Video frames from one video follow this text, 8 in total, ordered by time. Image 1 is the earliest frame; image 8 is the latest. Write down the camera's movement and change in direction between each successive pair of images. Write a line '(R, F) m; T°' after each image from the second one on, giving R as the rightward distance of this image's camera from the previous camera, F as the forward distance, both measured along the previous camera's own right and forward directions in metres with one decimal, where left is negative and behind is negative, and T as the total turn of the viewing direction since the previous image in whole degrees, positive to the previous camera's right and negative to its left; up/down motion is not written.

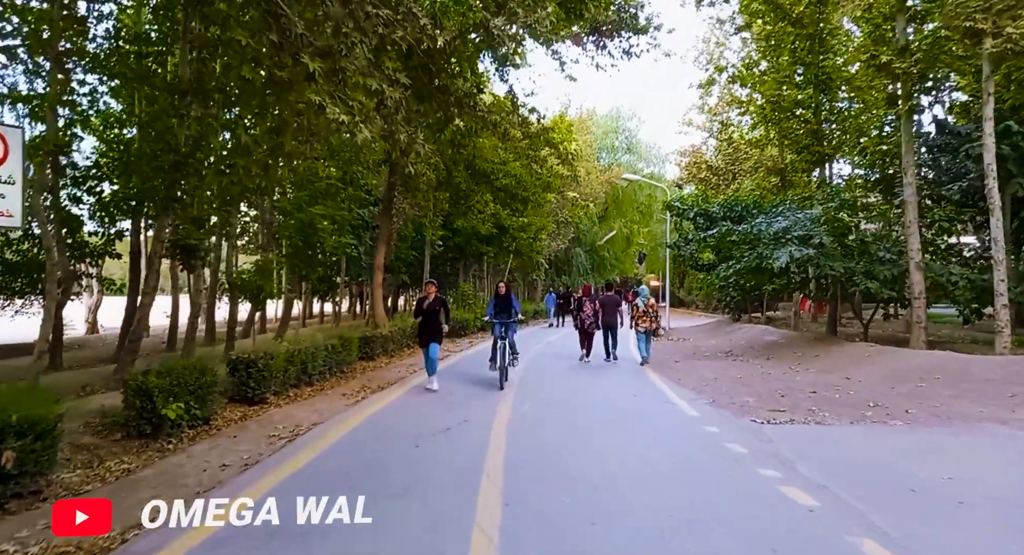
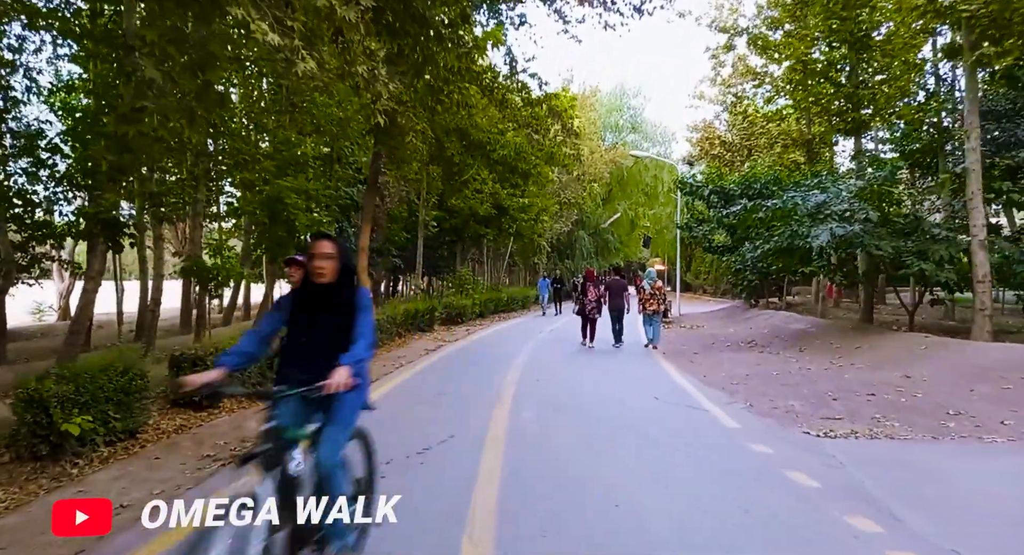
(+0.1, +1.7) m; 0°
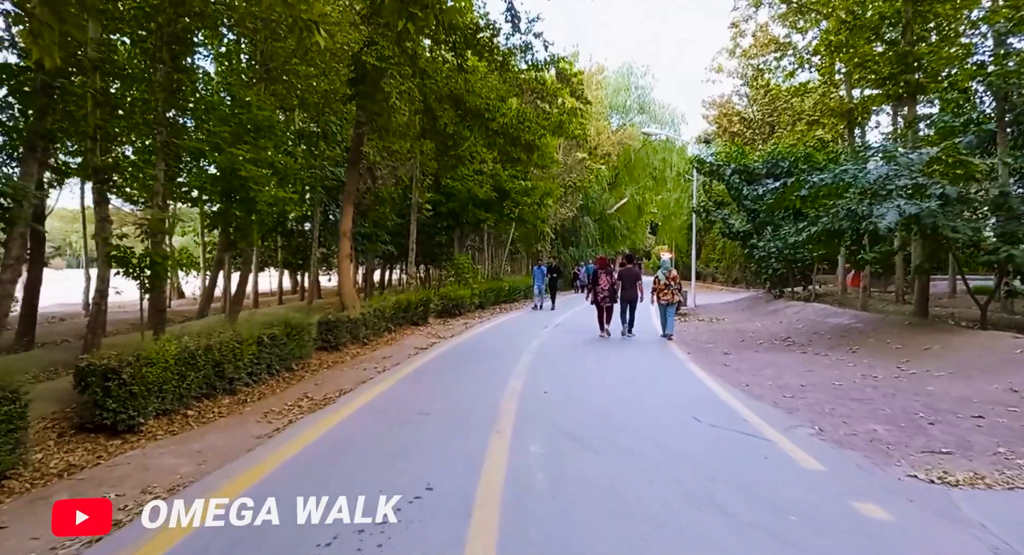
(0.0, +1.9) m; 0°
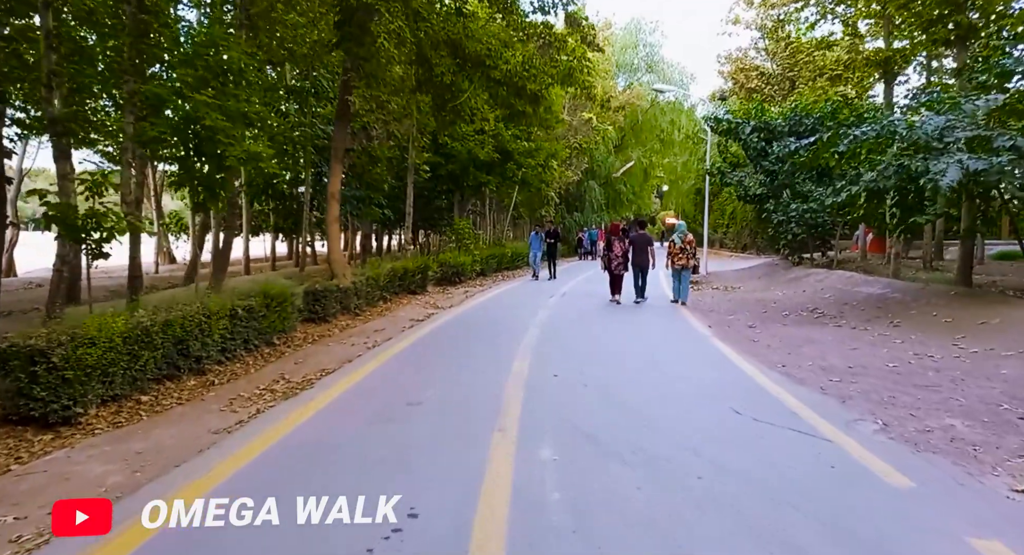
(0.0, +1.1) m; 0°
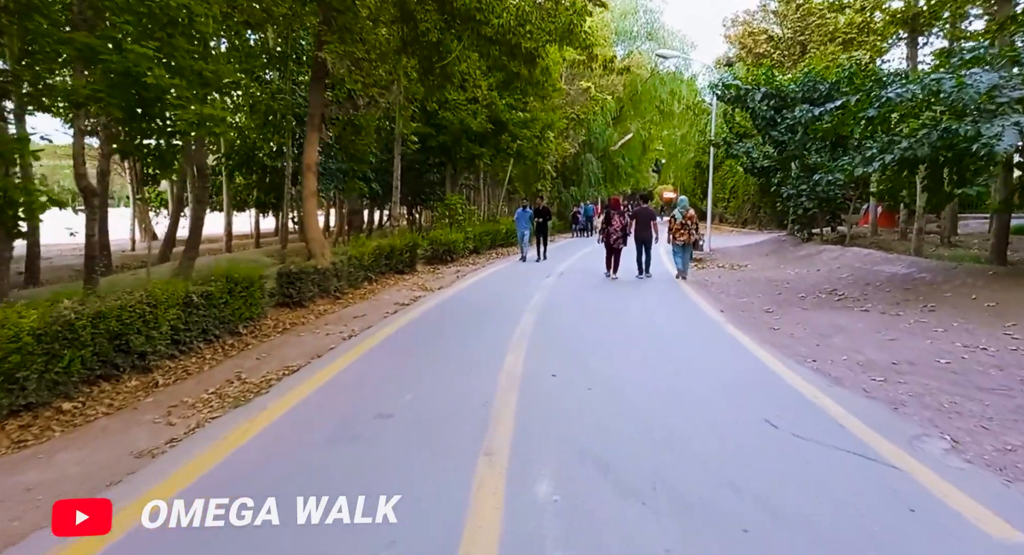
(+0.1, +1.0) m; 0°
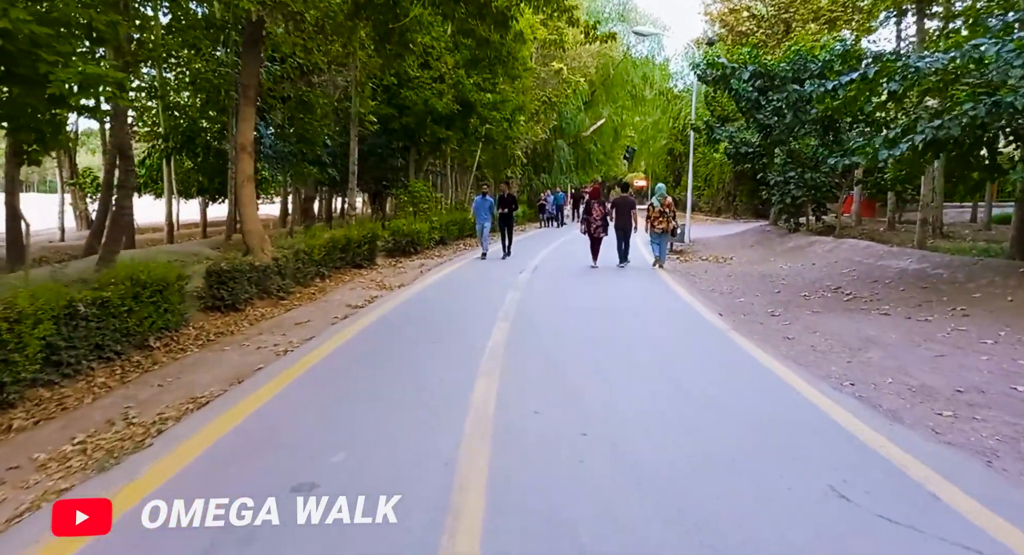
(0.0, +1.4) m; +3°
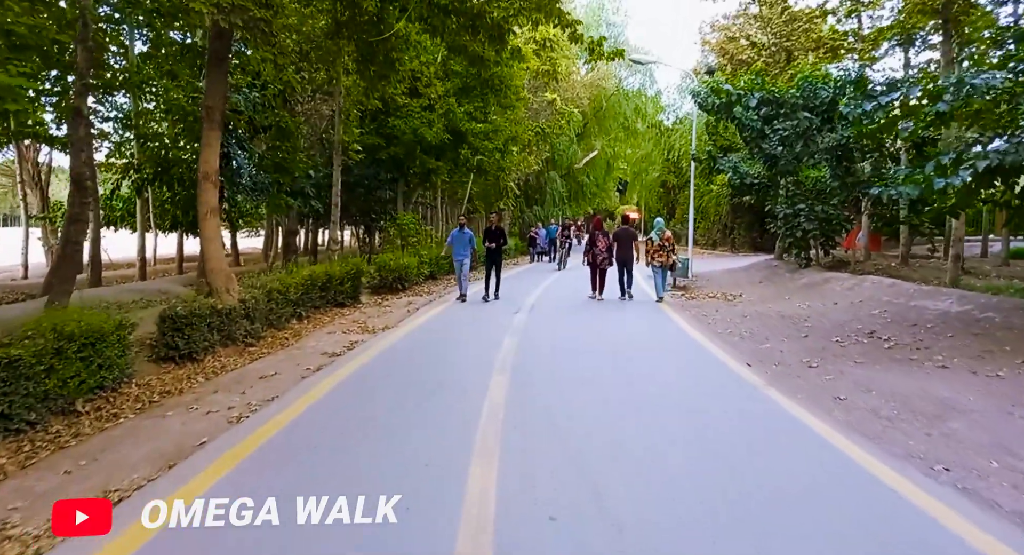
(-0.1, +1.1) m; +1°
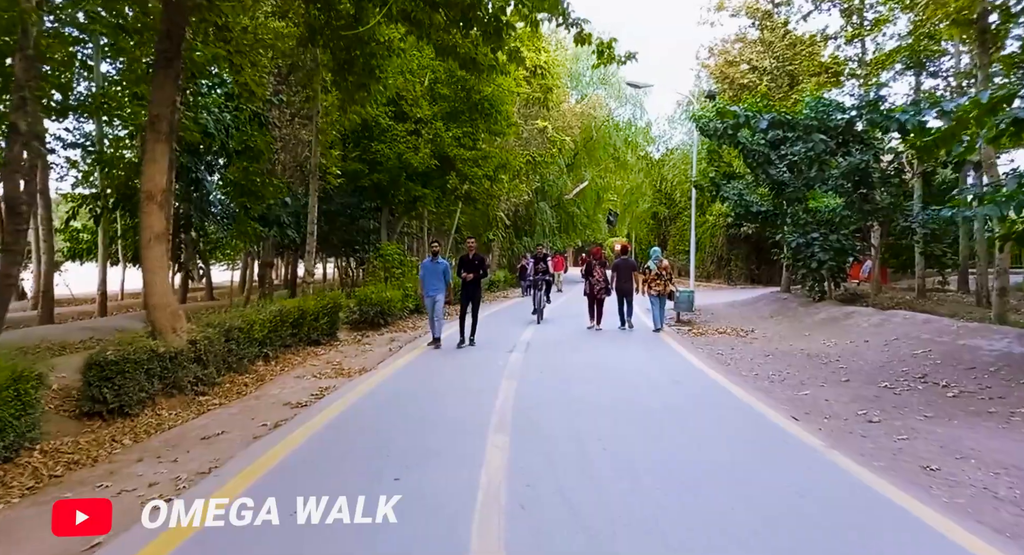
(-0.1, +1.3) m; +1°
